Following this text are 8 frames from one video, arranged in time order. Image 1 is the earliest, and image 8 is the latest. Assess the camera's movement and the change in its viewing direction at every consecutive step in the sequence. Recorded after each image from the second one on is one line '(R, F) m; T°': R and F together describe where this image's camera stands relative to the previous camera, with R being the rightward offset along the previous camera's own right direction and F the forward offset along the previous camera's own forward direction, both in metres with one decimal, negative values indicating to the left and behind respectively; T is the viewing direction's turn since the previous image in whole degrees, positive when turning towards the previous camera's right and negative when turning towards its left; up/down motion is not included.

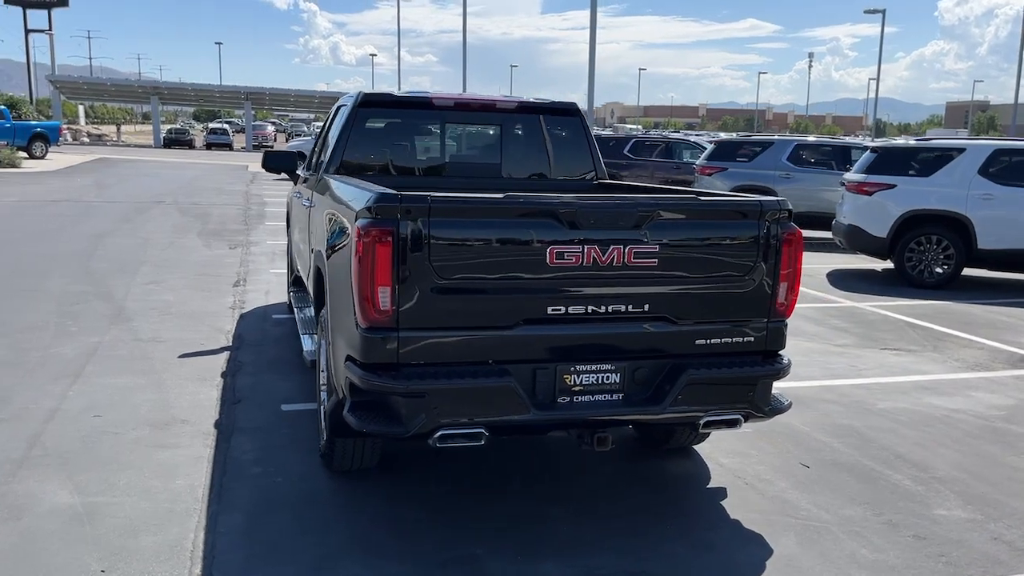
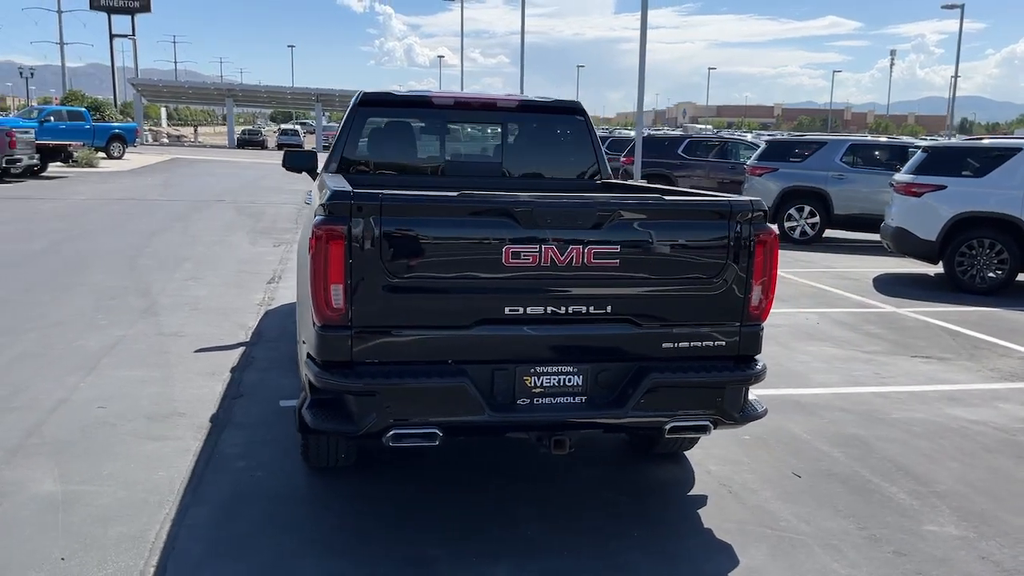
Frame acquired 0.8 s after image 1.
(+0.5, +0.1) m; -4°
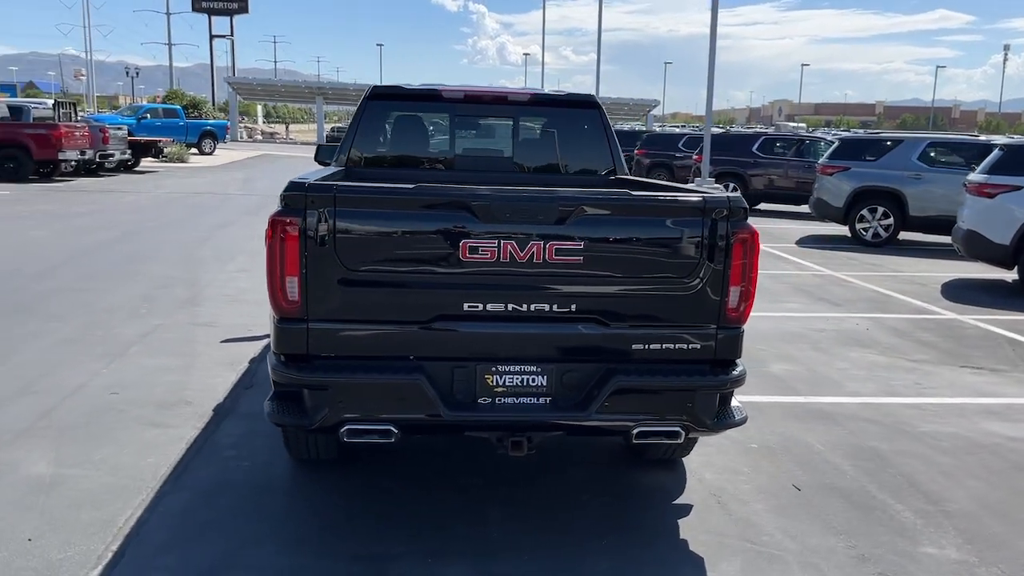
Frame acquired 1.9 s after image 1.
(+0.5, +0.1) m; -6°
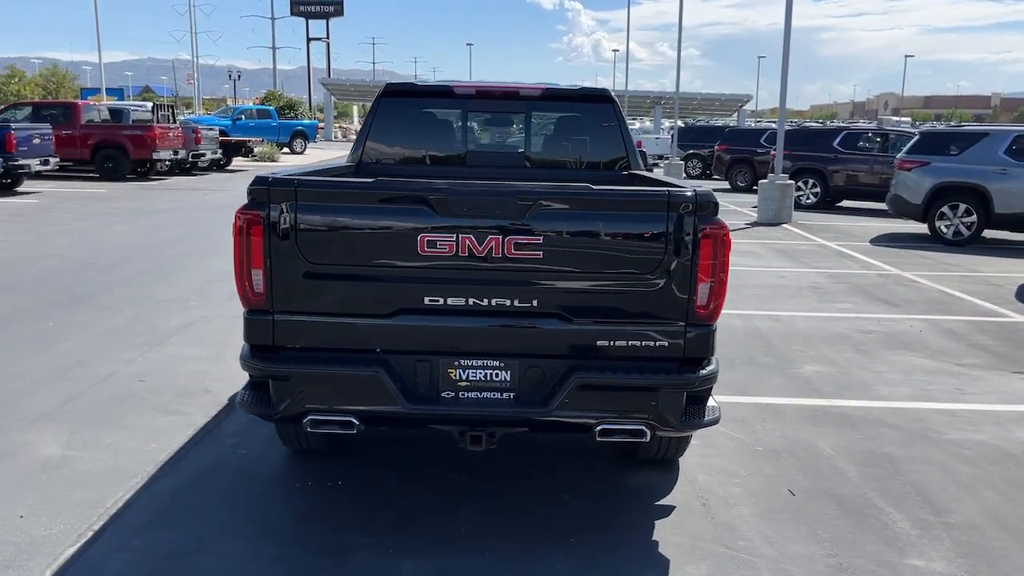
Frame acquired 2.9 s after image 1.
(+0.6, 0.0) m; -6°
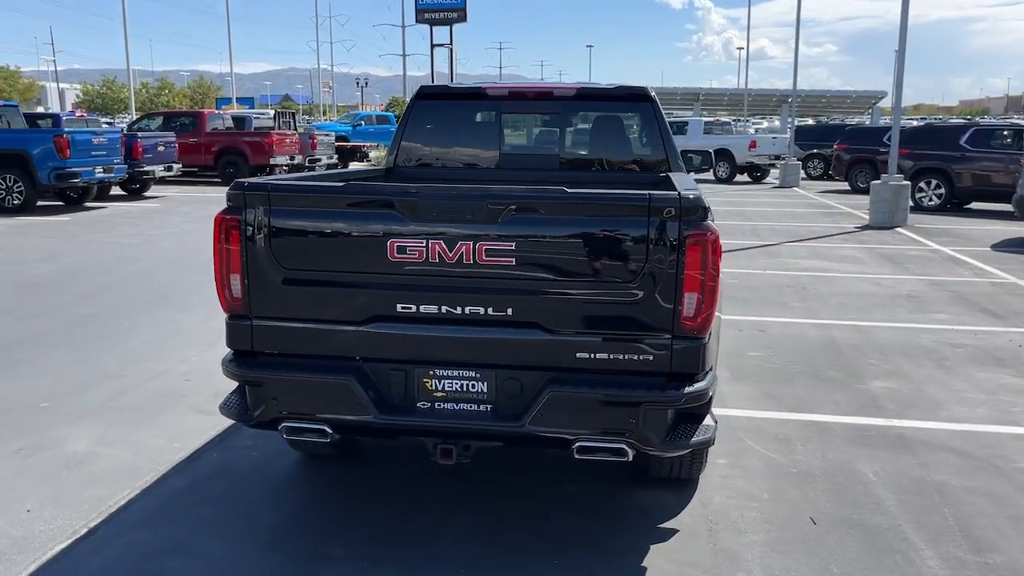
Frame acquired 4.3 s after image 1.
(+0.6, +0.2) m; -8°
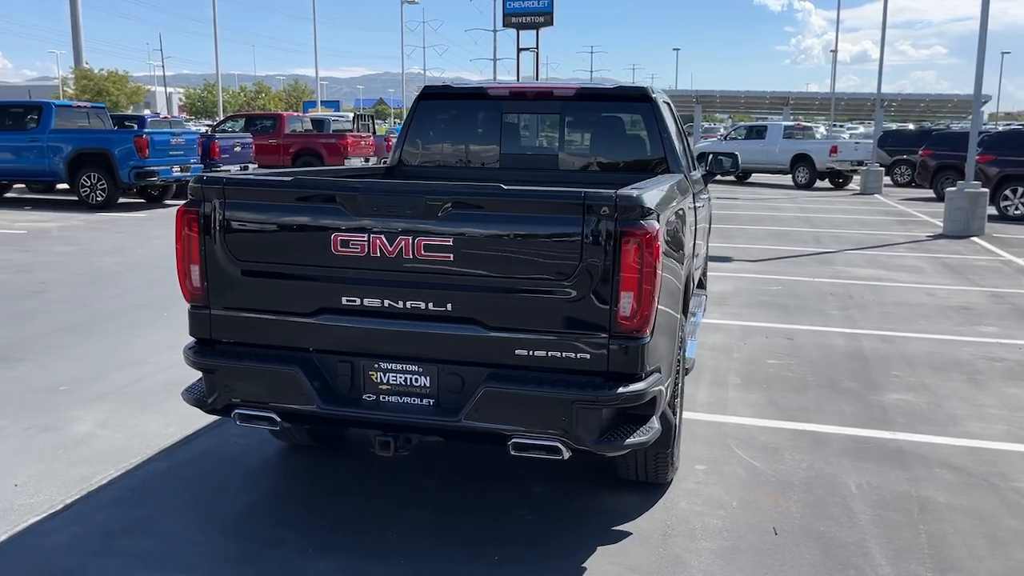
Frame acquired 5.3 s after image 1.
(+0.6, 0.0) m; -6°
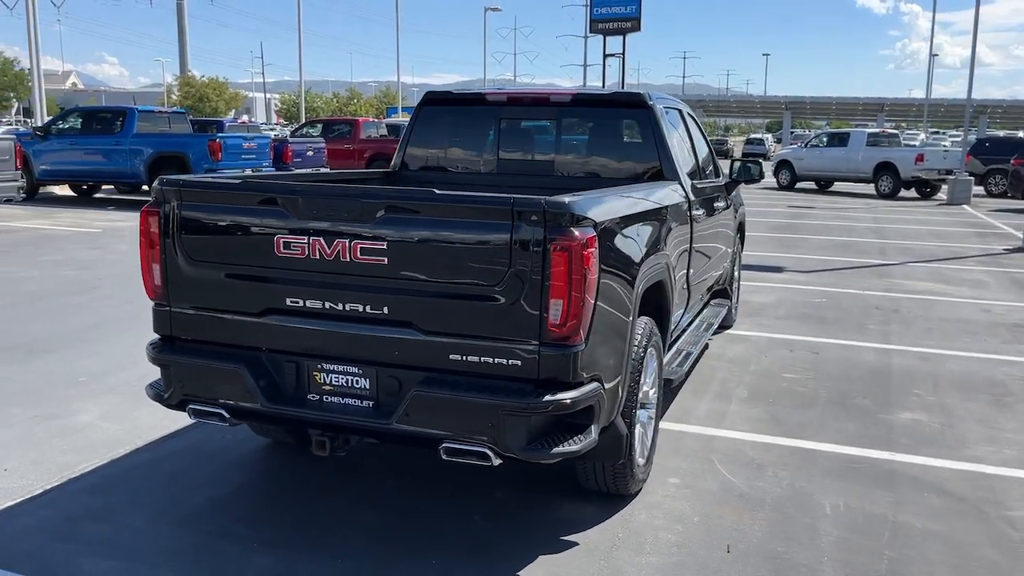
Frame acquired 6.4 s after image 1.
(+0.6, 0.0) m; -6°
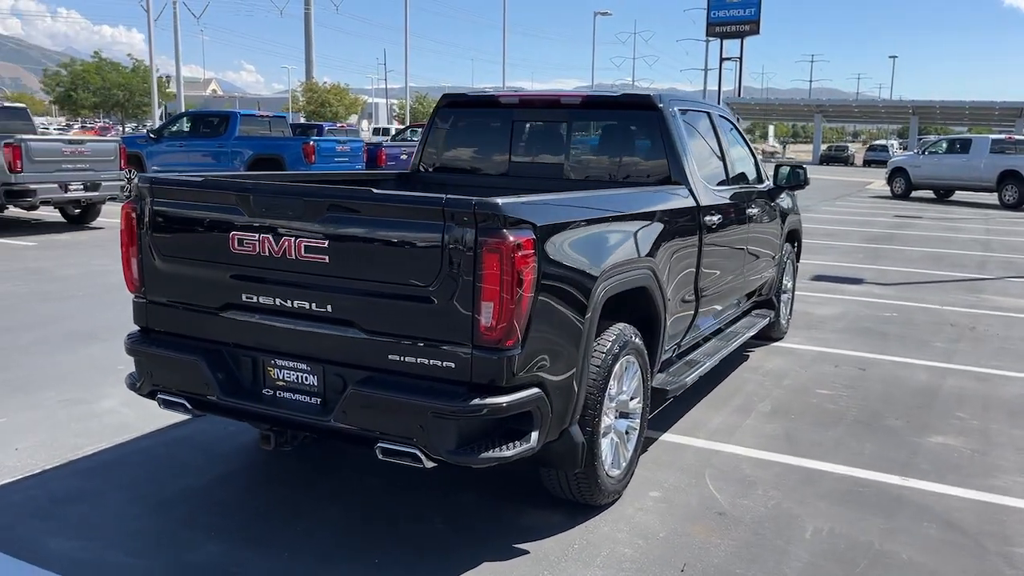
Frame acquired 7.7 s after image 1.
(+0.7, +0.1) m; -7°
